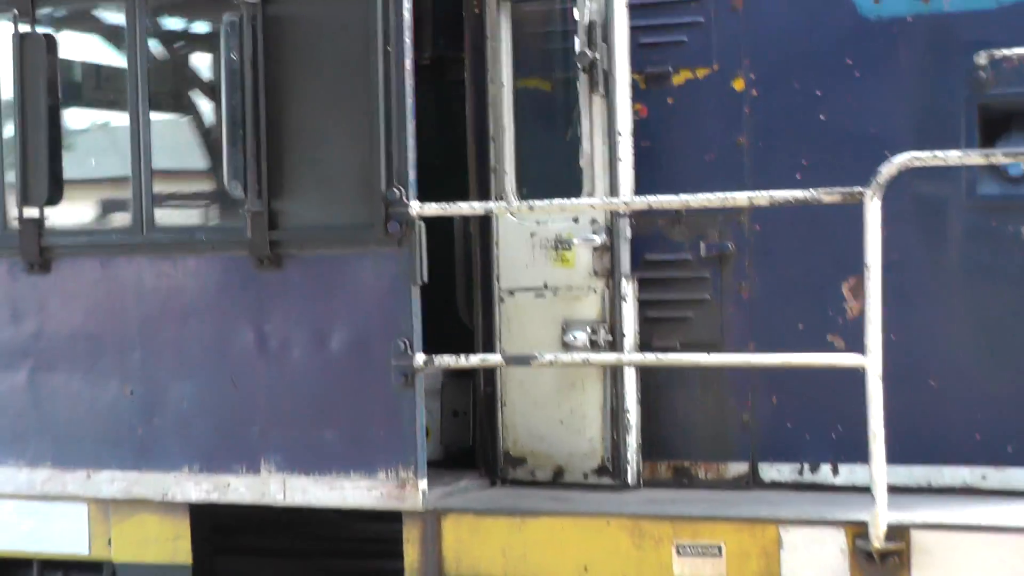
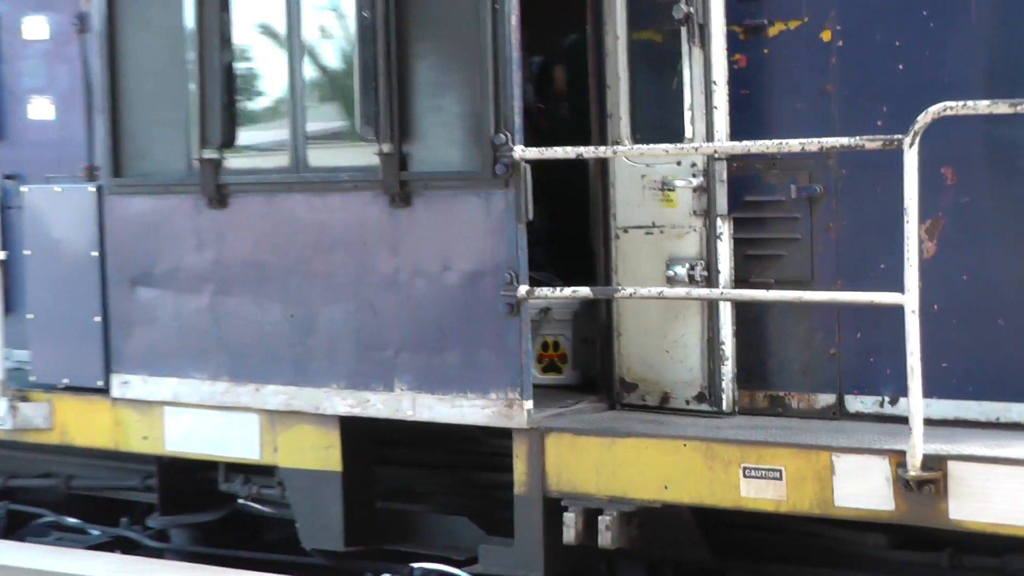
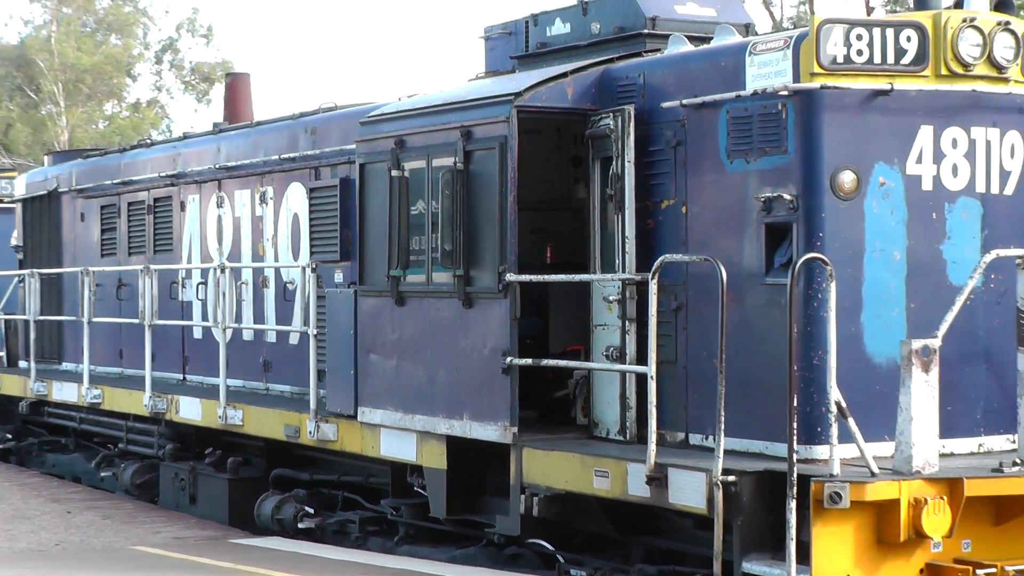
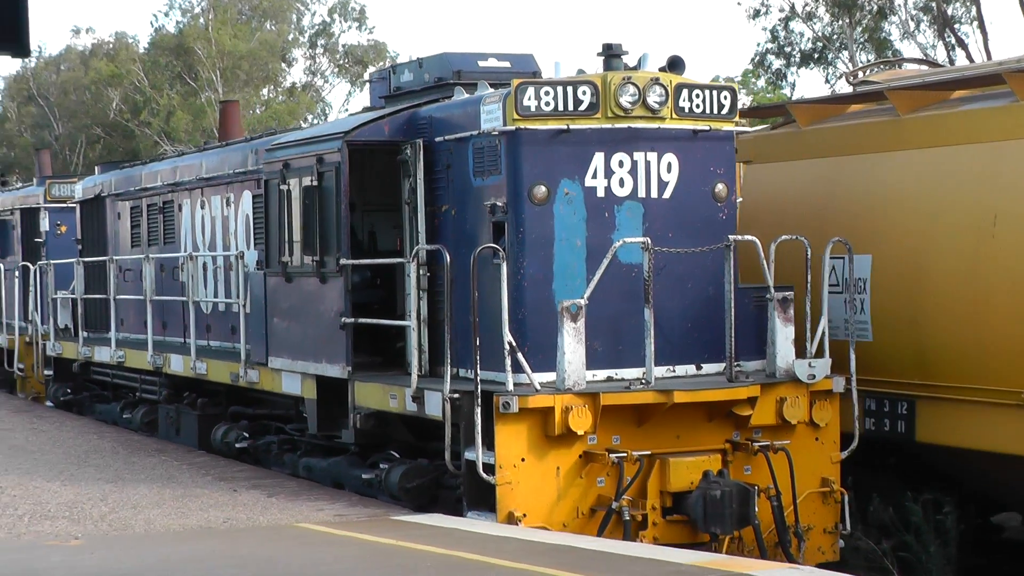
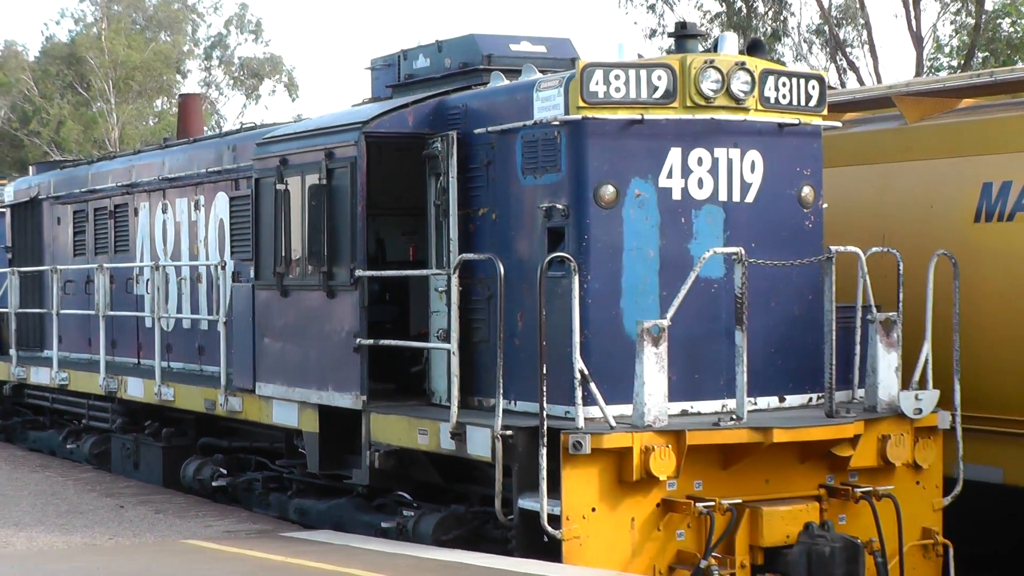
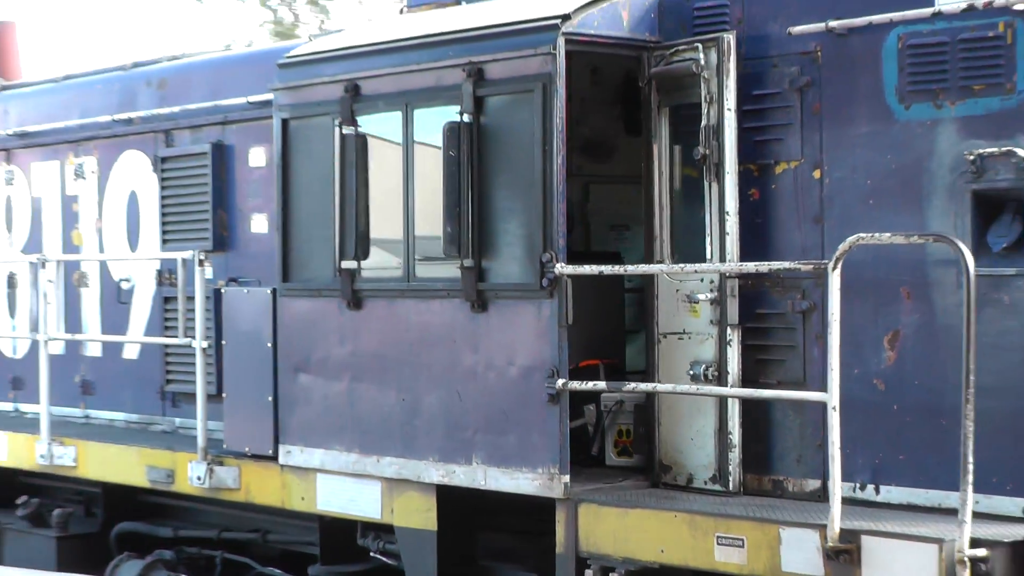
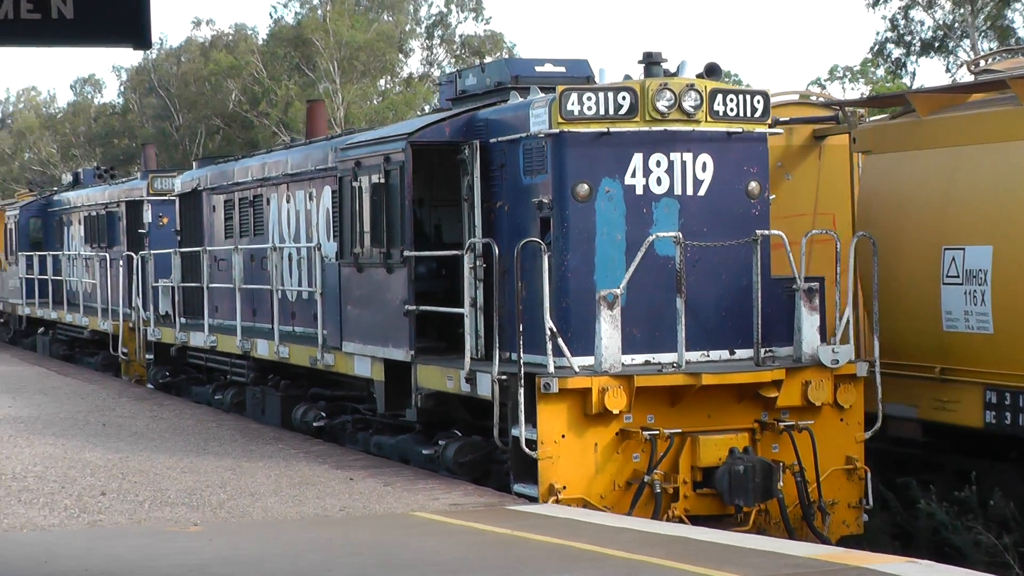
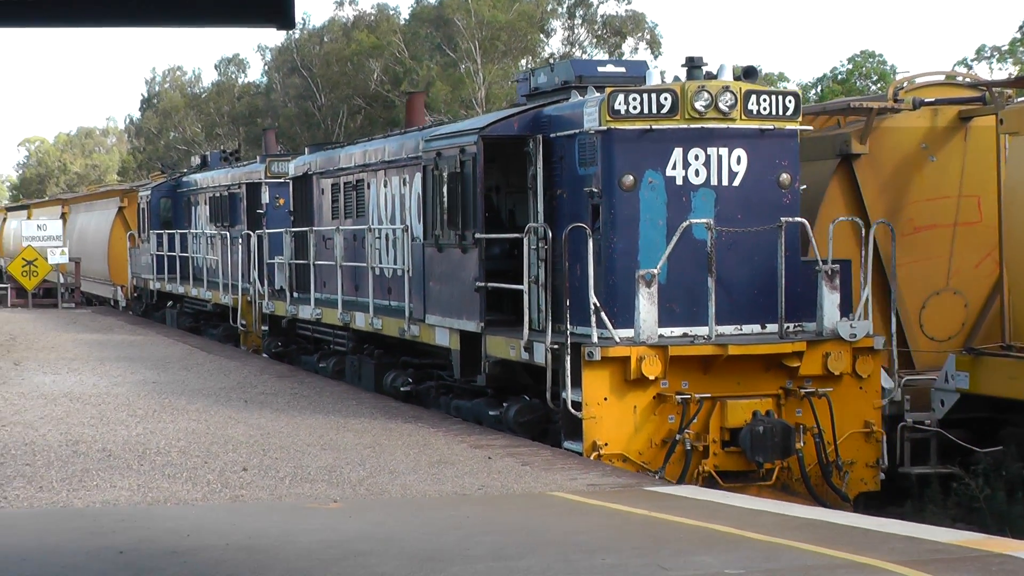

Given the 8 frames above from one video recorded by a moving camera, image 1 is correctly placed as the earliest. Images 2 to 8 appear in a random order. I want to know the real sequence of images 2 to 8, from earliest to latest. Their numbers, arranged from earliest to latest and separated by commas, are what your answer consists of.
2, 6, 3, 5, 4, 7, 8
